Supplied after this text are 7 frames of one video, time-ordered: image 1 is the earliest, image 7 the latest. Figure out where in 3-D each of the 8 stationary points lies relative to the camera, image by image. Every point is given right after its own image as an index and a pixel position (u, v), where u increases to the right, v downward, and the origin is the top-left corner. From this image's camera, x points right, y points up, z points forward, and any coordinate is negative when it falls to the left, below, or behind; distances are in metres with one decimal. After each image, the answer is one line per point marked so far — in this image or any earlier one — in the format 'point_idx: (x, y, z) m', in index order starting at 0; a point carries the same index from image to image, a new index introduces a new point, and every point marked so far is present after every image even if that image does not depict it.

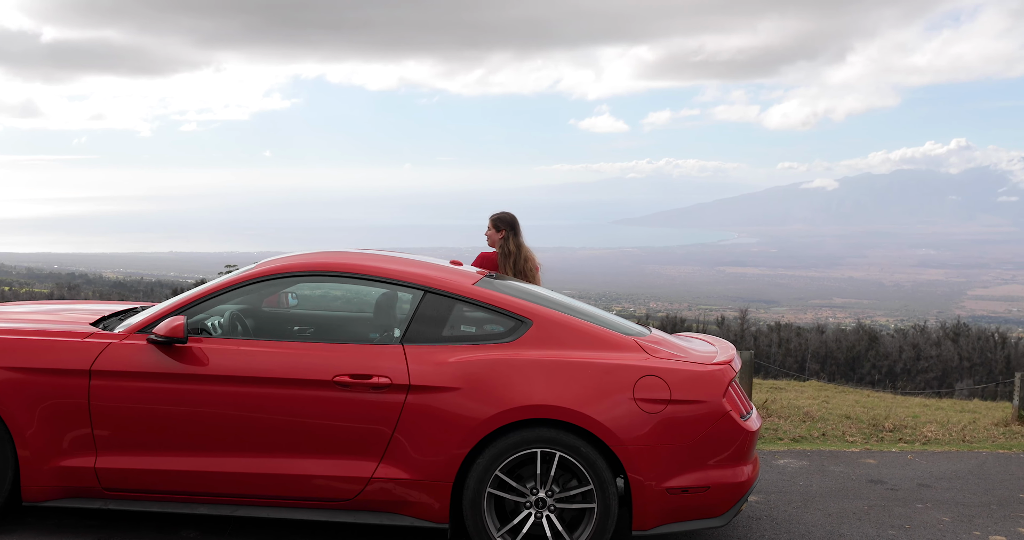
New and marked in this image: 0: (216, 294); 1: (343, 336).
0: (-1.1, -0.1, +3.6) m
1: (-0.6, -0.2, +3.5) m
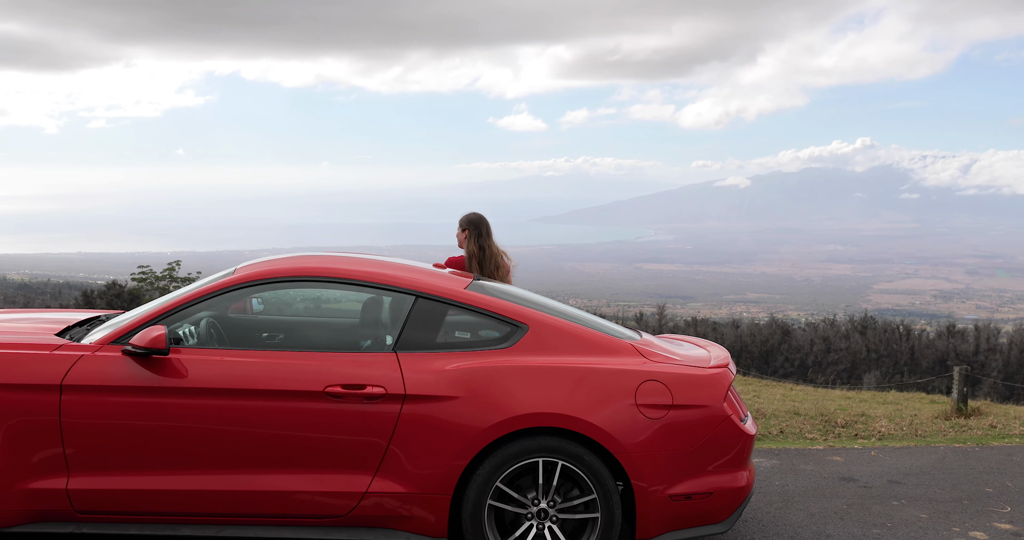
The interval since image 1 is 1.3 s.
0: (-1.1, -0.1, +3.4) m
1: (-0.6, -0.3, +3.4) m
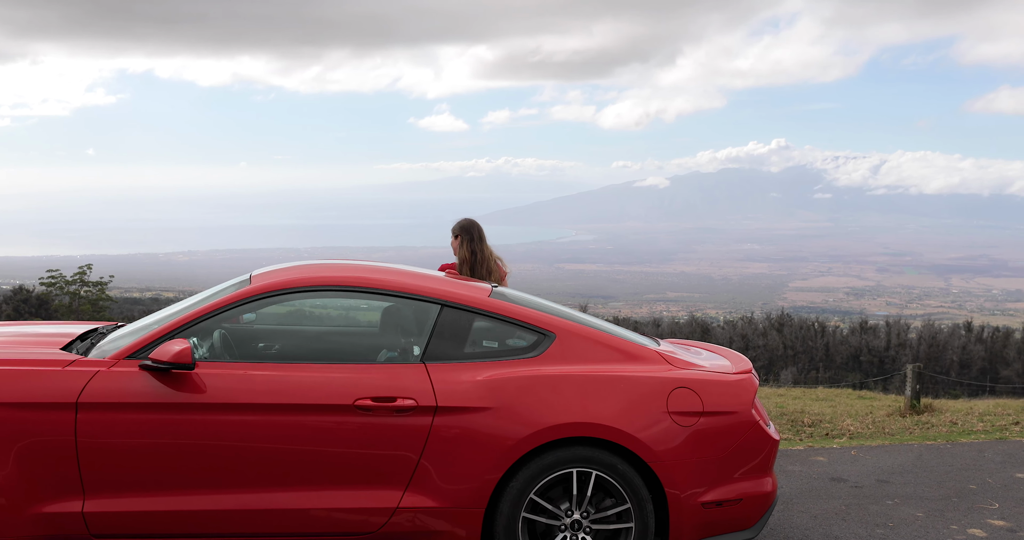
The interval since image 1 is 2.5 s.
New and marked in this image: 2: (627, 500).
0: (-1.0, -0.1, +3.2) m
1: (-0.5, -0.3, +3.3) m
2: (+0.4, -0.7, +3.2) m
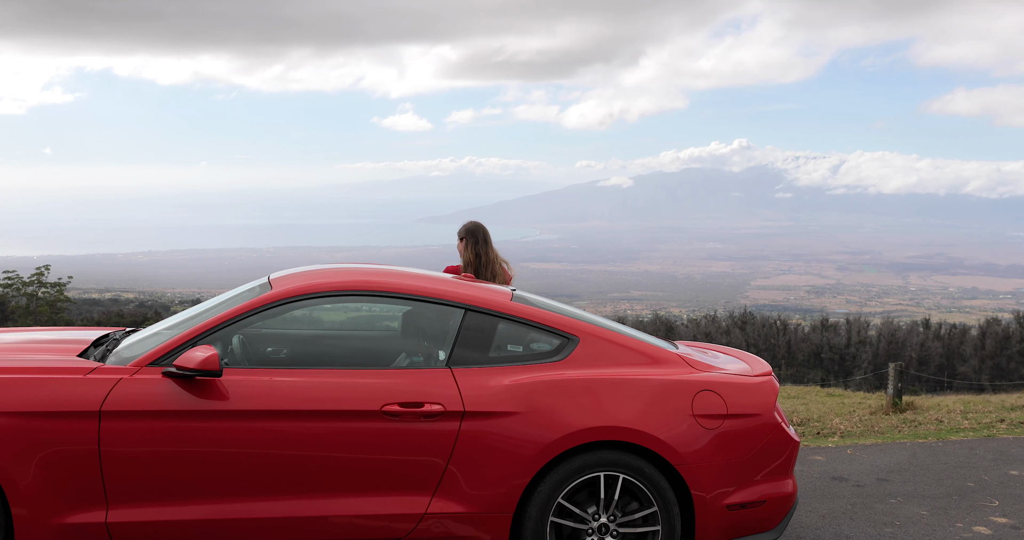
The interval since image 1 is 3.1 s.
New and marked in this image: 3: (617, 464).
0: (-0.9, -0.2, +3.2) m
1: (-0.4, -0.3, +3.2) m
2: (+0.5, -0.7, +3.2) m
3: (+0.3, -0.6, +3.2) m
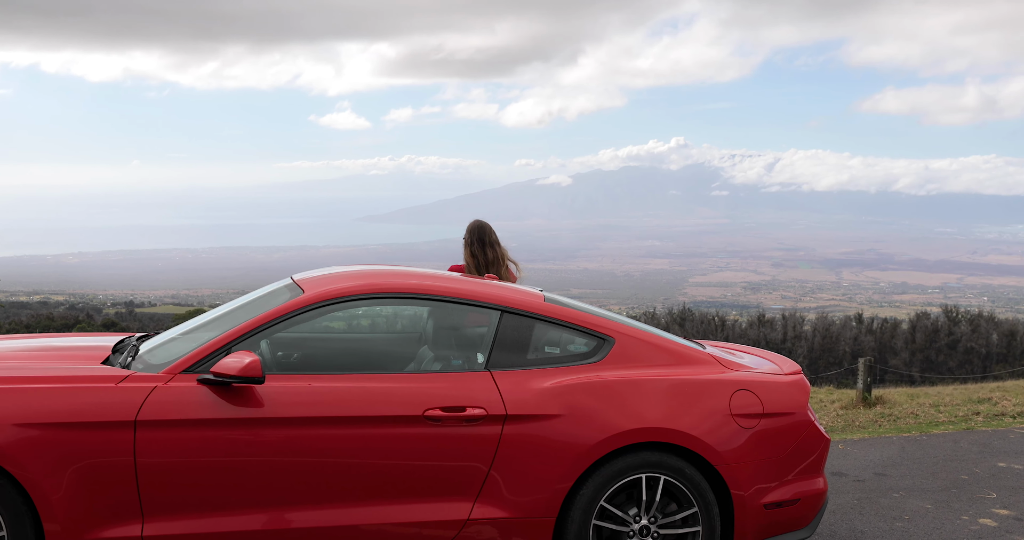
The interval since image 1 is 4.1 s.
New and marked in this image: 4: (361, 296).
0: (-0.8, -0.2, +3.1) m
1: (-0.3, -0.3, +3.2) m
2: (+0.6, -0.7, +3.2) m
3: (+0.5, -0.6, +3.2) m
4: (-0.5, -0.1, +3.2) m
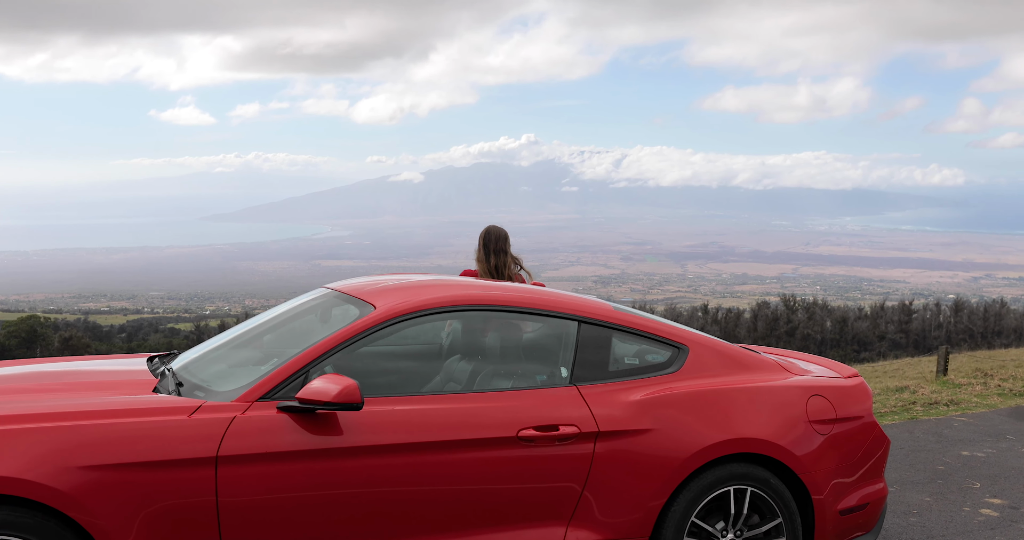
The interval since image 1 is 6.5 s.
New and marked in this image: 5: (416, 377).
0: (-0.5, -0.2, +2.8) m
1: (-0.1, -0.3, +3.0) m
2: (+0.8, -0.8, +3.1) m
3: (+0.7, -0.6, +3.1) m
4: (-0.2, -0.1, +3.0) m
5: (-0.3, -0.3, +2.9) m
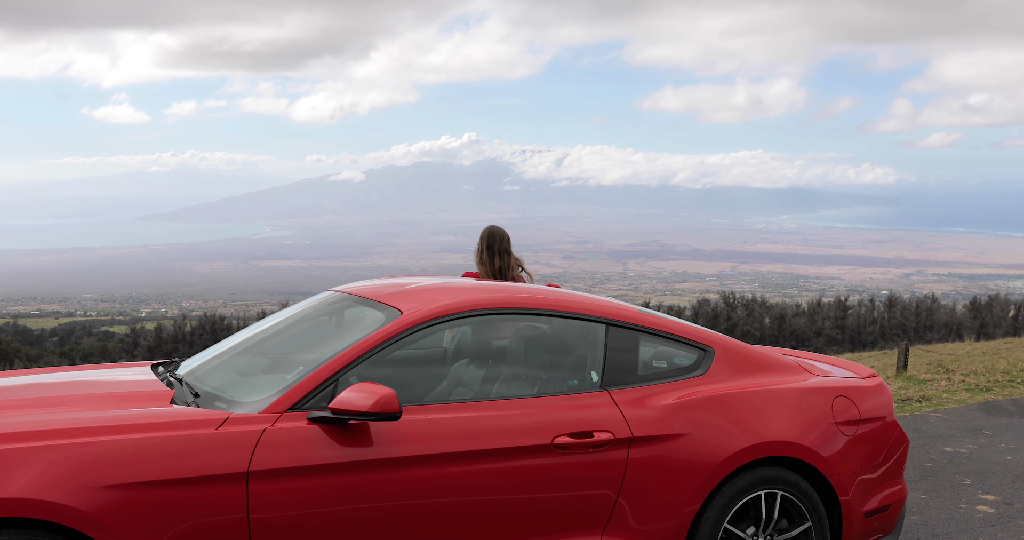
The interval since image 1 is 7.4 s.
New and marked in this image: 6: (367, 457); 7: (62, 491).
0: (-0.4, -0.2, +2.7) m
1: (0.0, -0.3, +2.9) m
2: (+0.9, -0.8, +3.1) m
3: (+0.8, -0.6, +3.0) m
4: (-0.1, -0.1, +2.9) m
5: (-0.2, -0.3, +2.8) m
6: (-0.3, -0.5, +2.5) m
7: (-1.0, -0.5, +2.2) m
